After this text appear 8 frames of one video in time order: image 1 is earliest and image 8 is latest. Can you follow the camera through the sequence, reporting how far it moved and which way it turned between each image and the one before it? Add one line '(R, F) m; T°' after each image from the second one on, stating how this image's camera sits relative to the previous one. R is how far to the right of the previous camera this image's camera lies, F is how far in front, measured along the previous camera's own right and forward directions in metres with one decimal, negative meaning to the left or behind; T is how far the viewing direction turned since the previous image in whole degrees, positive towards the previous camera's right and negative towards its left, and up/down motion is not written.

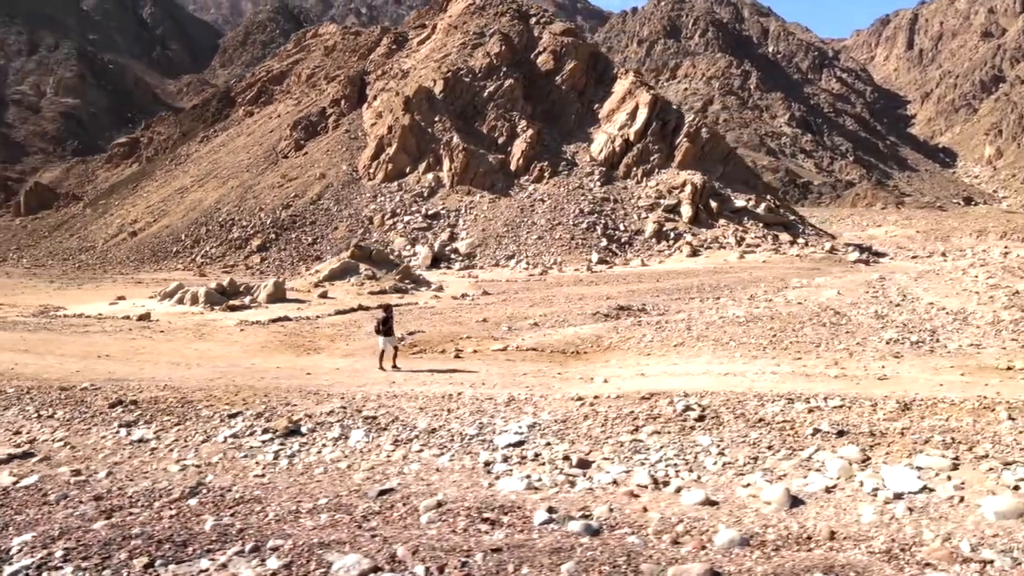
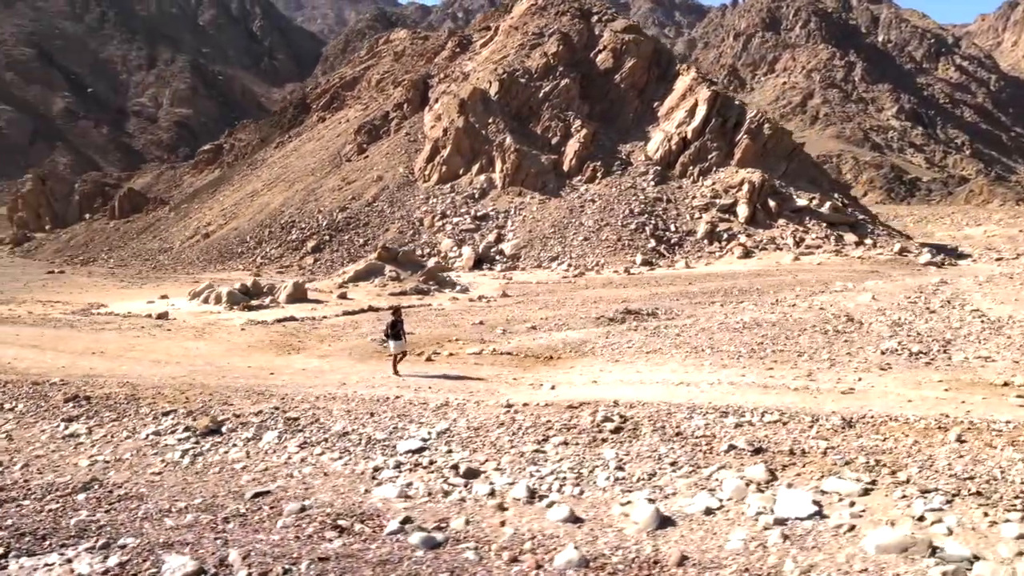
(+1.8, +0.2) m; -7°
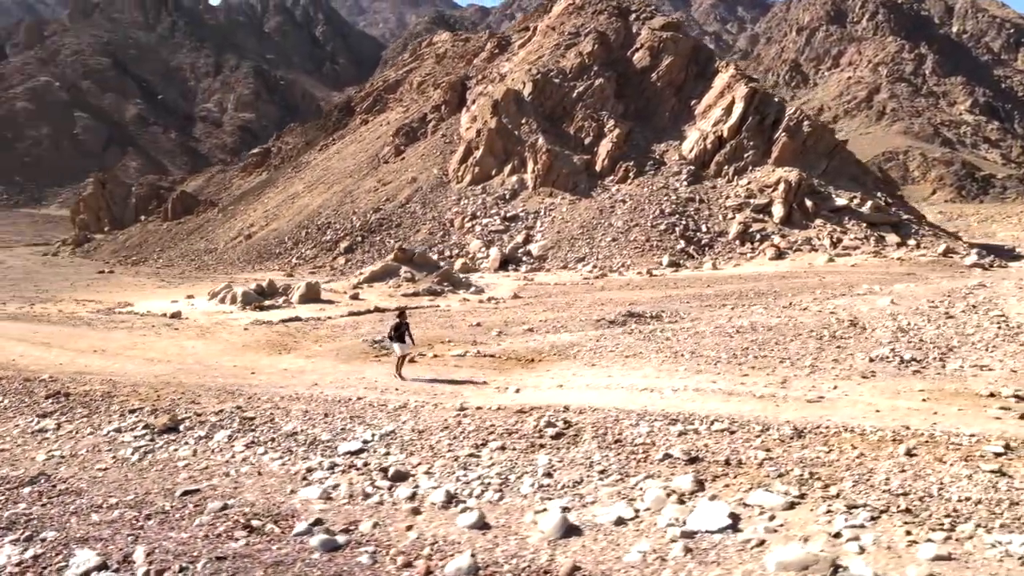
(+1.1, +0.1) m; -4°
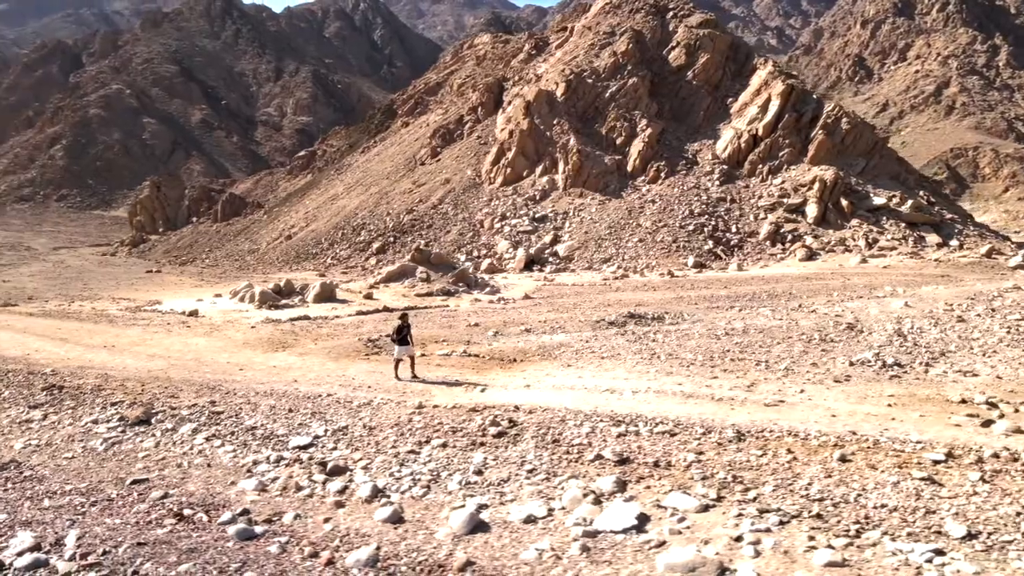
(+1.1, -0.1) m; -4°
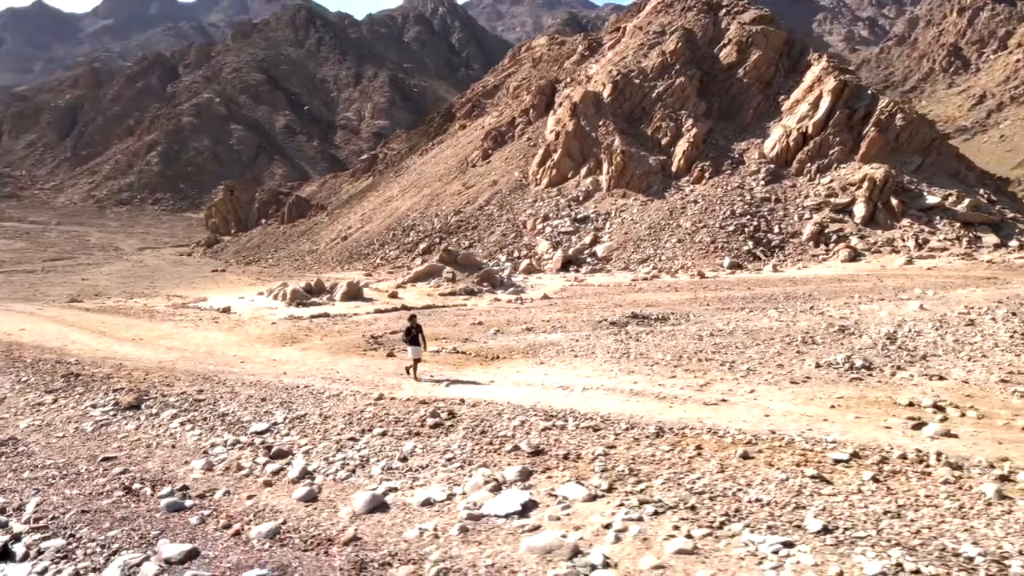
(+1.4, -0.3) m; -6°
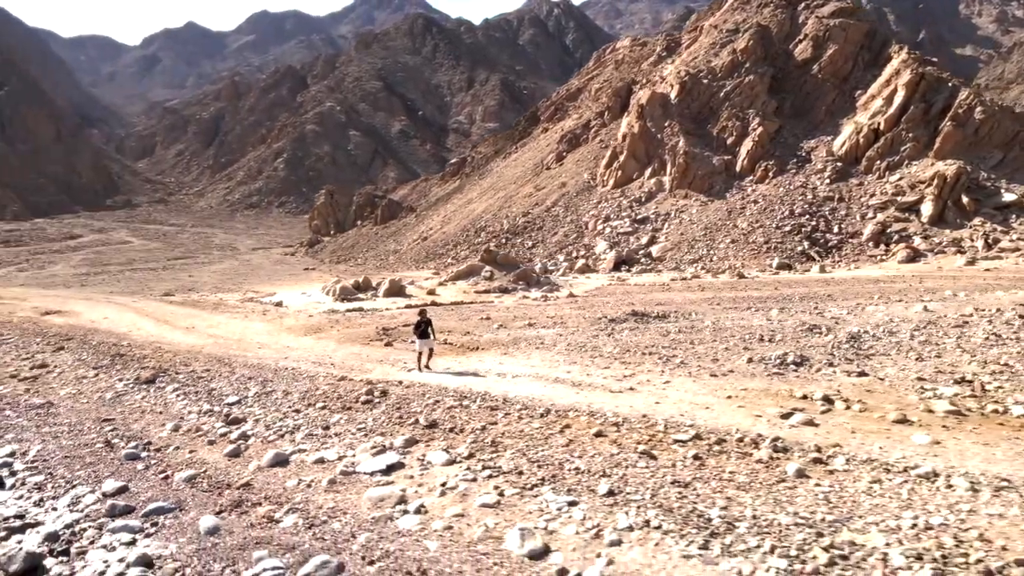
(+2.2, -0.8) m; -9°
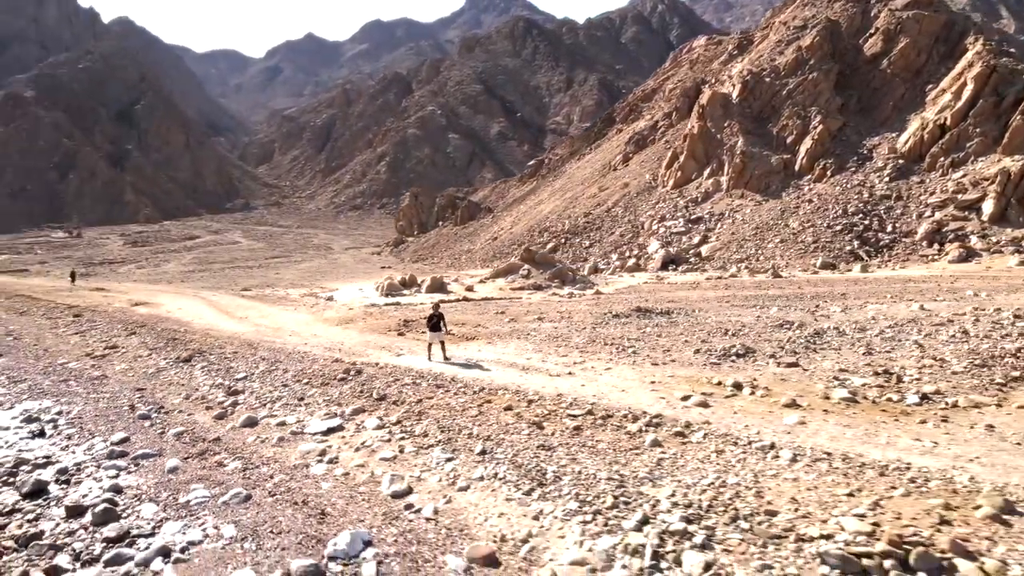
(+2.0, -1.0) m; -8°
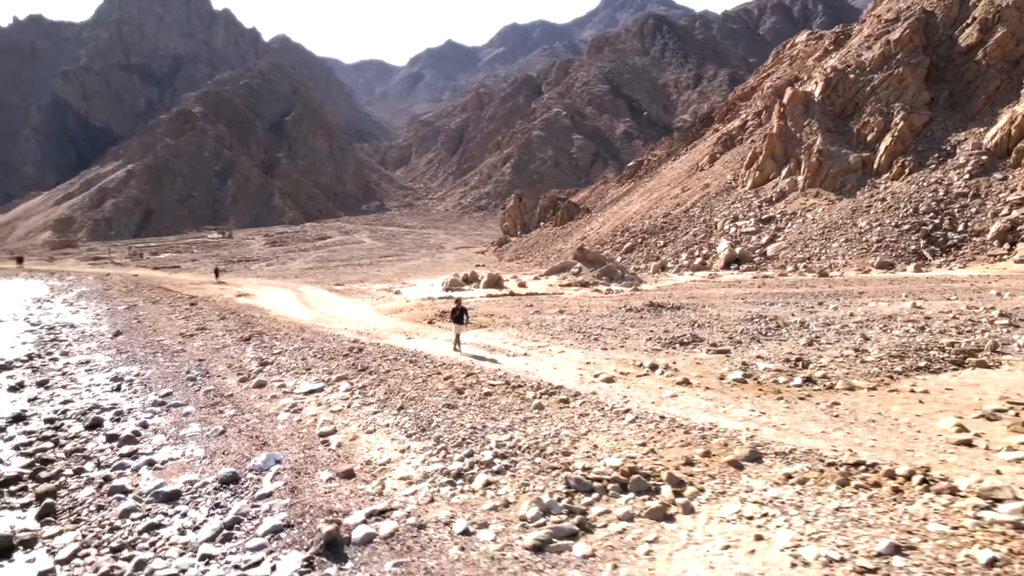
(+2.5, -1.5) m; -10°
